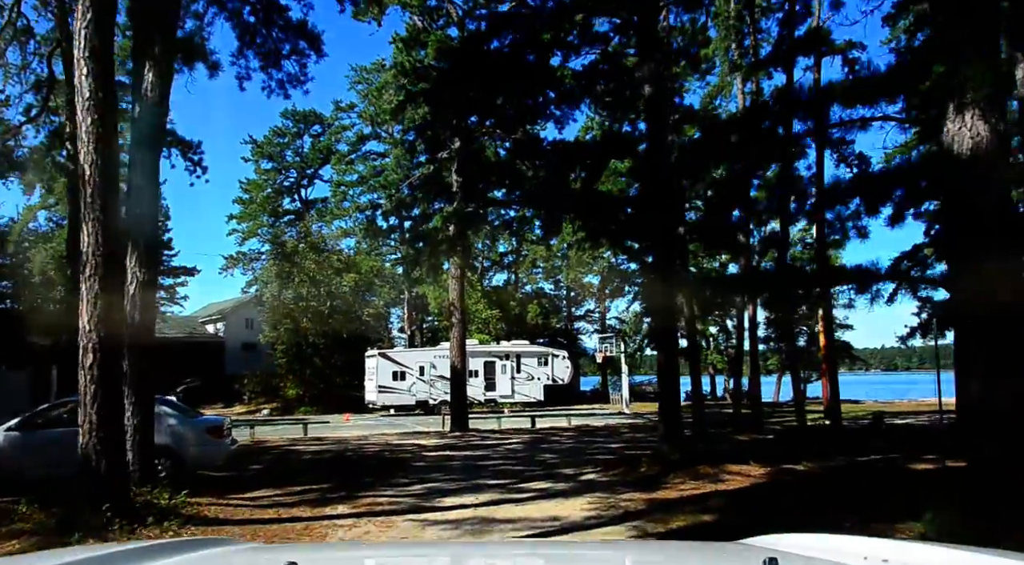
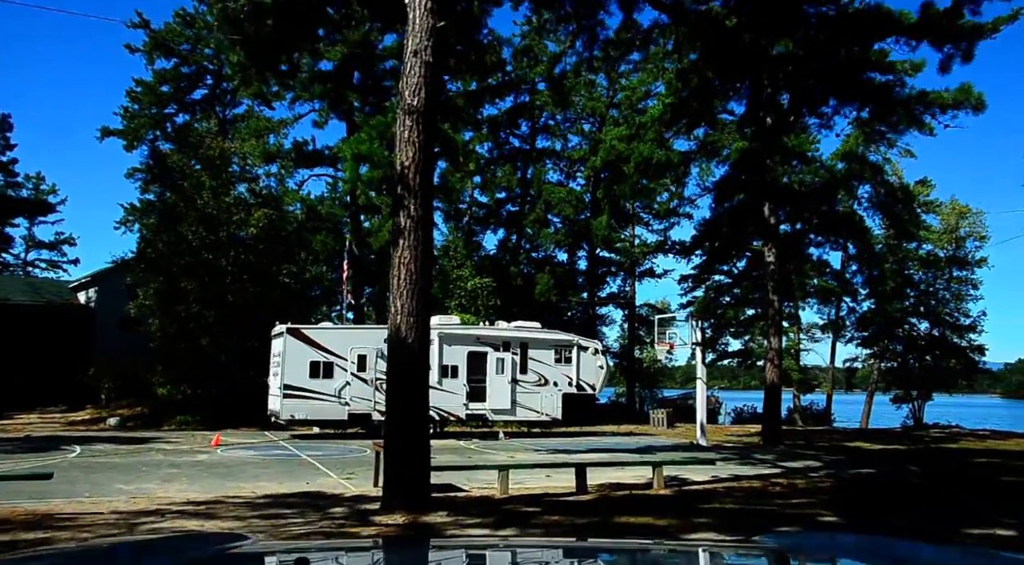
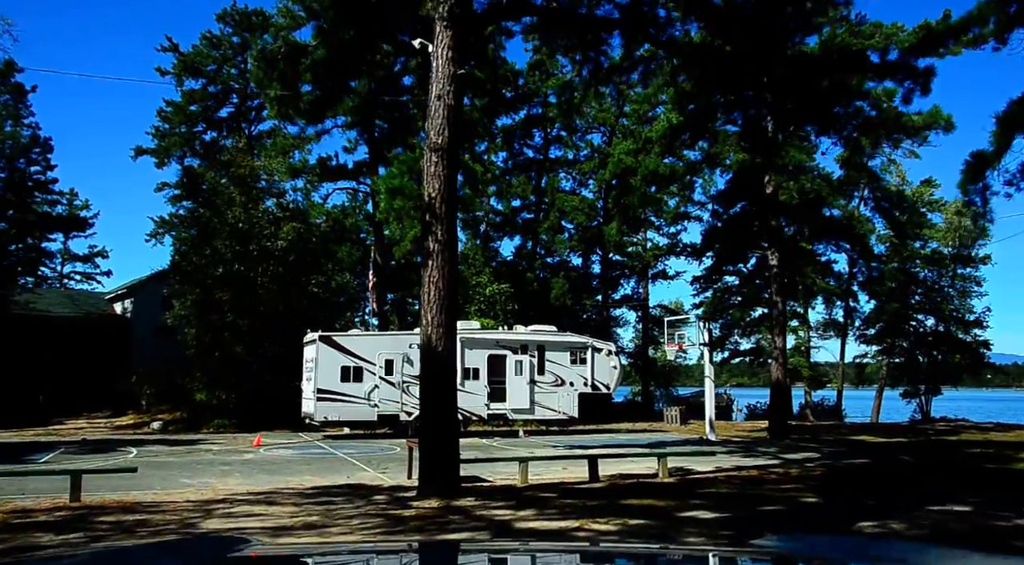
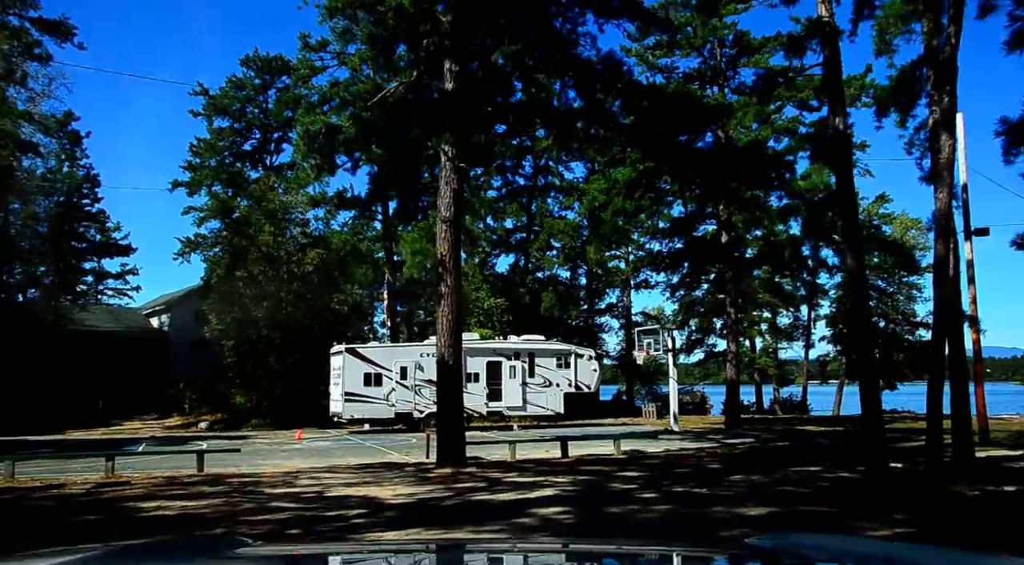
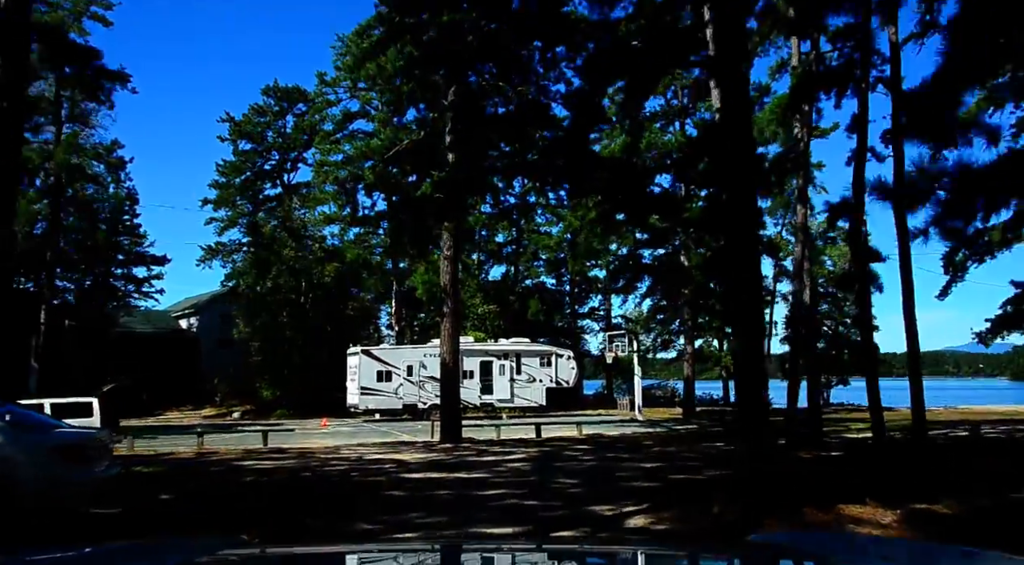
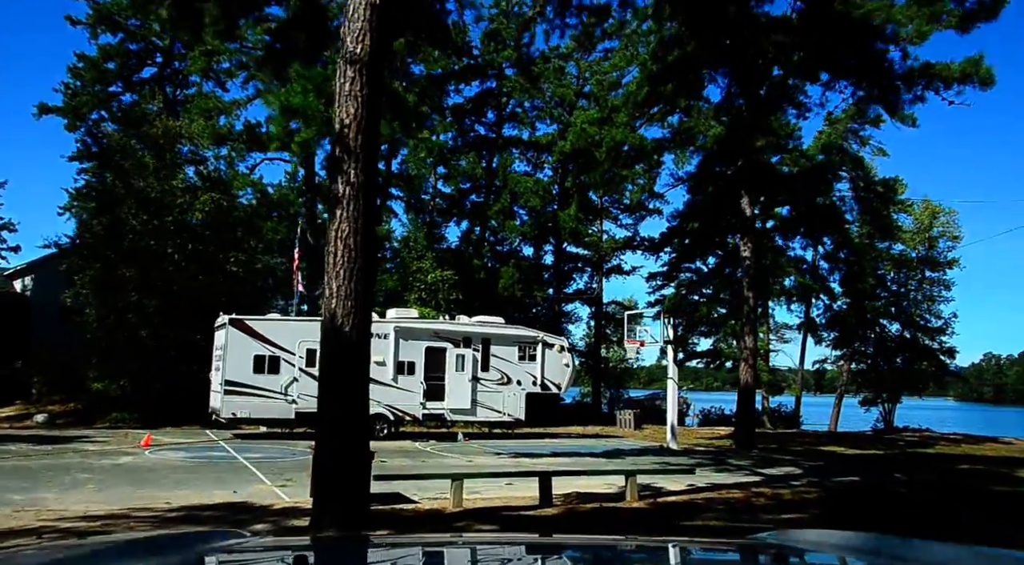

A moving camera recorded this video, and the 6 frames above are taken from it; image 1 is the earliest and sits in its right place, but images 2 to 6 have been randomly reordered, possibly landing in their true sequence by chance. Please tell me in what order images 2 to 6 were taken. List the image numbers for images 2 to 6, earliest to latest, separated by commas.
5, 4, 3, 2, 6
